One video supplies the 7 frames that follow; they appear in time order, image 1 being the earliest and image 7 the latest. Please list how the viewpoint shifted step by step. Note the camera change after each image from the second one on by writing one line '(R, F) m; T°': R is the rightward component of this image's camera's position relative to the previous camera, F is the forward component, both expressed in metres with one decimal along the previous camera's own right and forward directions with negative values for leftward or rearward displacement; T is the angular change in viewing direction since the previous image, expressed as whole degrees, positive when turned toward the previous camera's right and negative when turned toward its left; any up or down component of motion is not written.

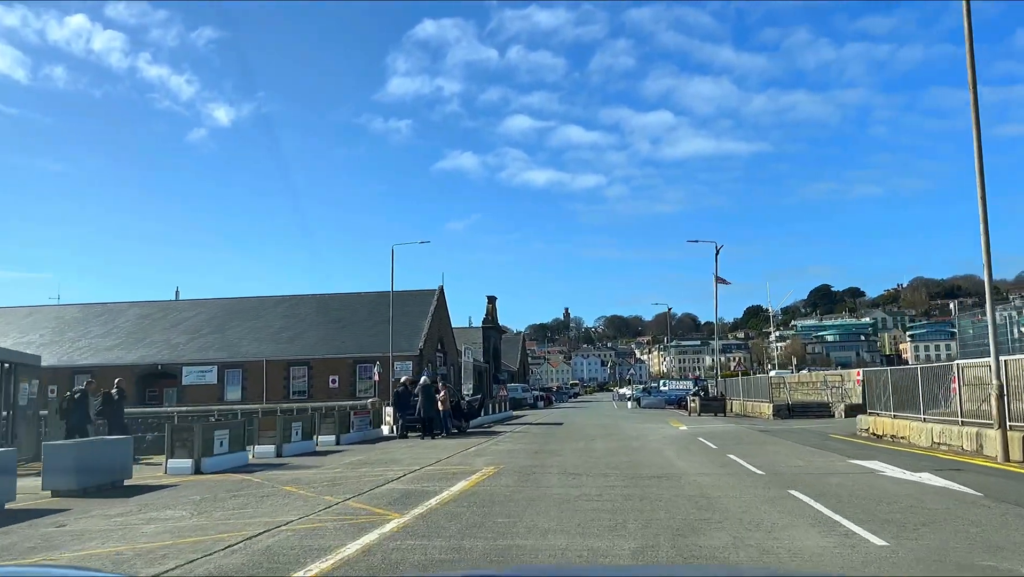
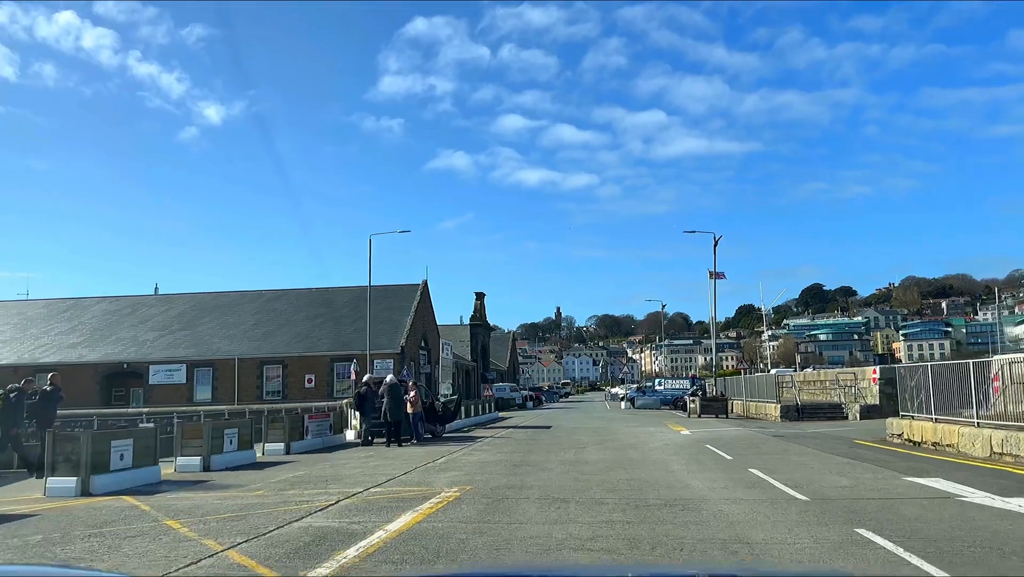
(+0.3, +3.1) m; +1°
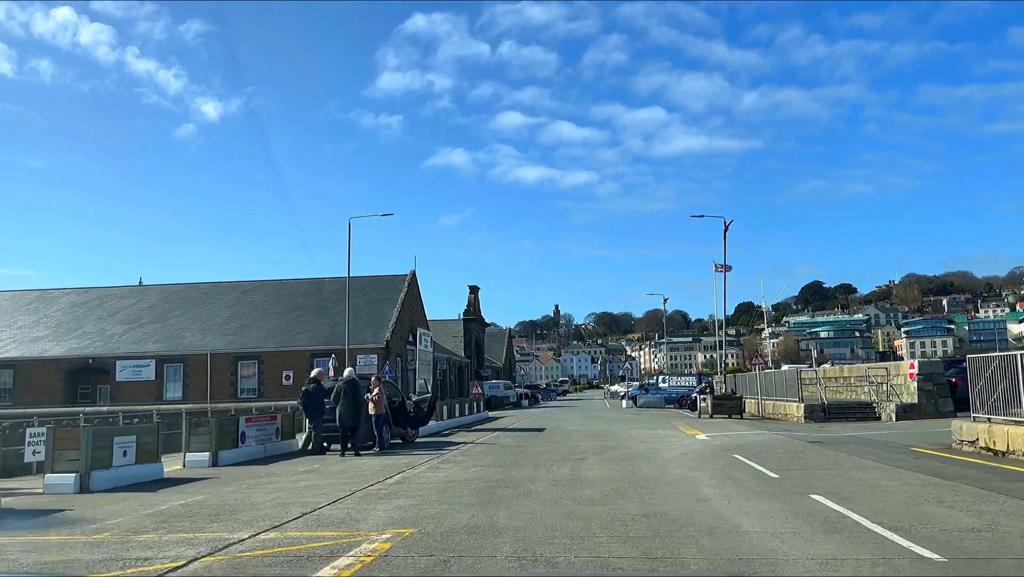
(+0.4, +3.8) m; 0°
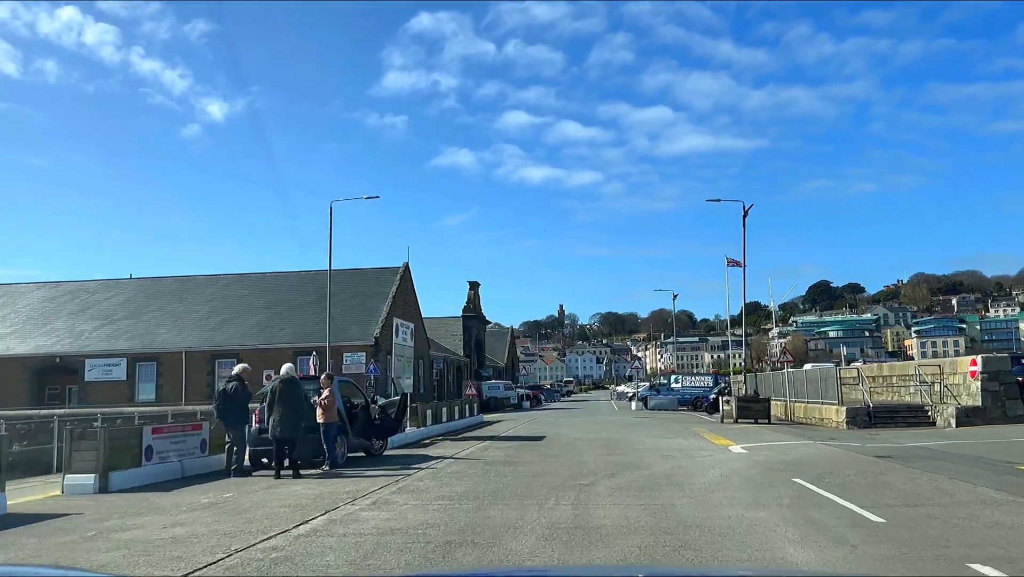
(+0.3, +3.9) m; 0°
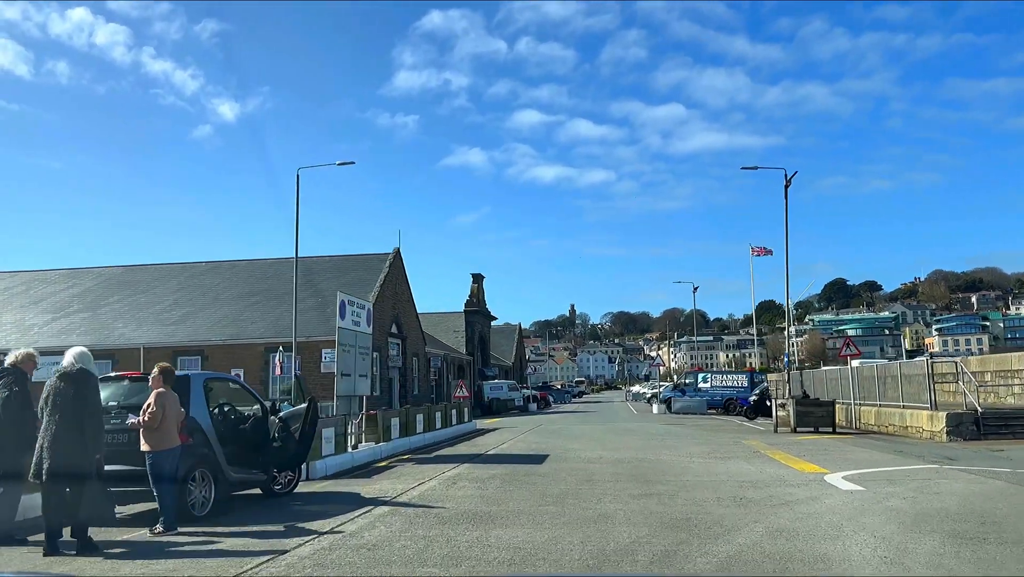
(+0.4, +5.9) m; -1°
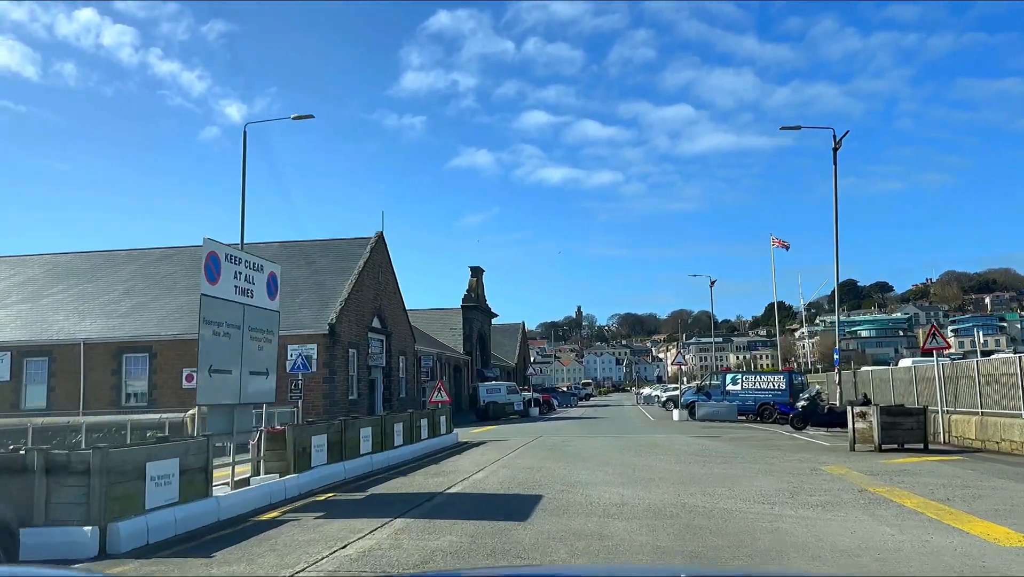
(+0.4, +5.7) m; 0°
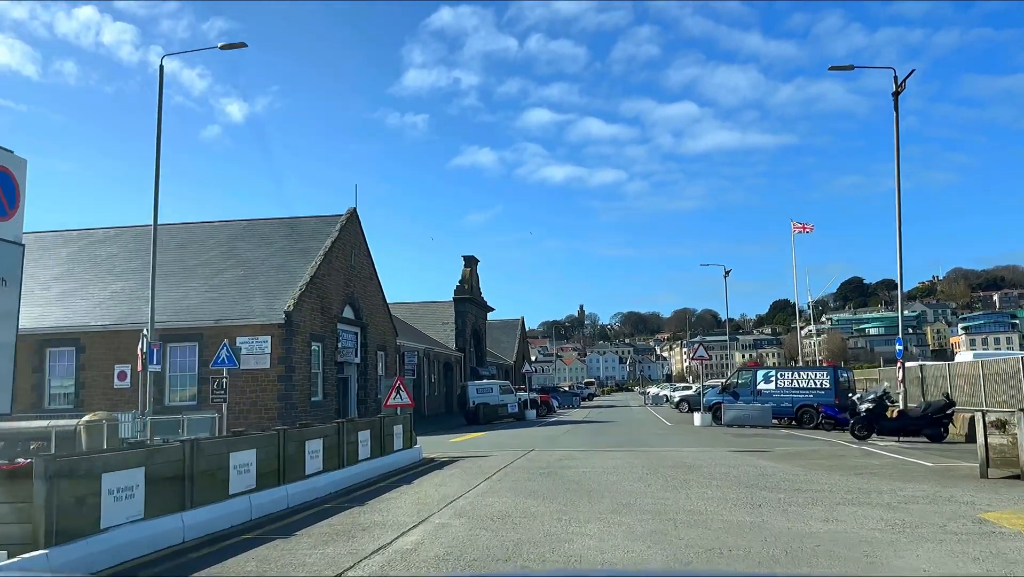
(+0.4, +5.3) m; 0°
